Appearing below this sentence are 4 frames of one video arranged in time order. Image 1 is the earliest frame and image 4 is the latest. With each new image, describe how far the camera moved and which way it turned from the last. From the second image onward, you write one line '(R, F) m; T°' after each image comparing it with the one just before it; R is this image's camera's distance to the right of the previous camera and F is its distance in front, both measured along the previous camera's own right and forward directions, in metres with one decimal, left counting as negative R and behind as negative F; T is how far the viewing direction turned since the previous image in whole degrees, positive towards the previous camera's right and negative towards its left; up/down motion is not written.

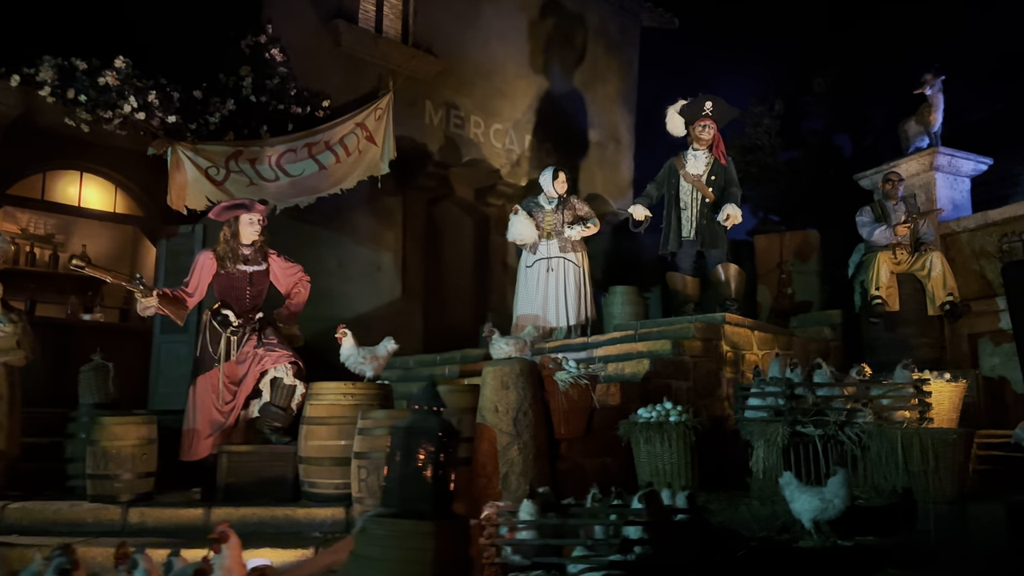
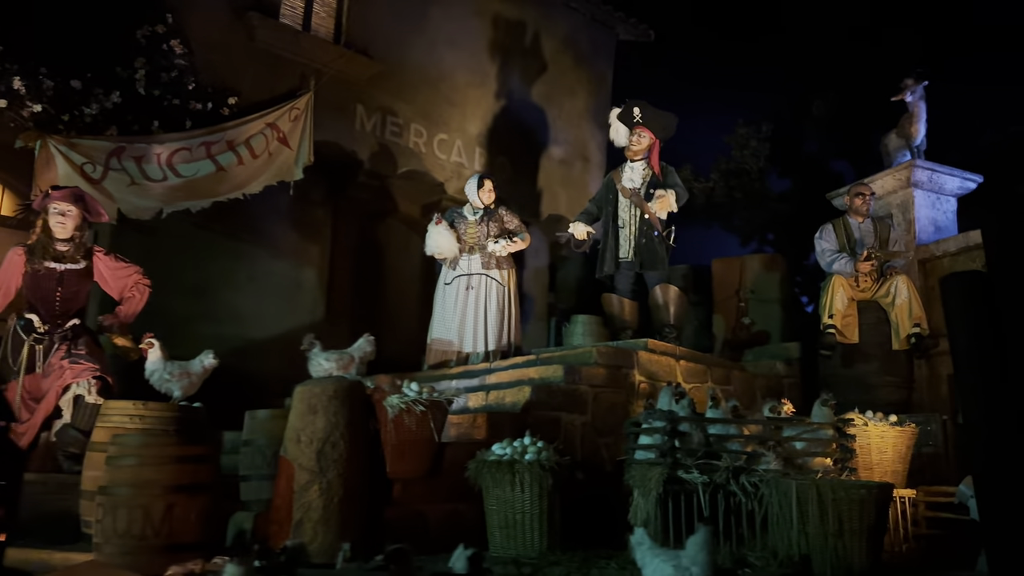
(+1.0, +0.9) m; -3°
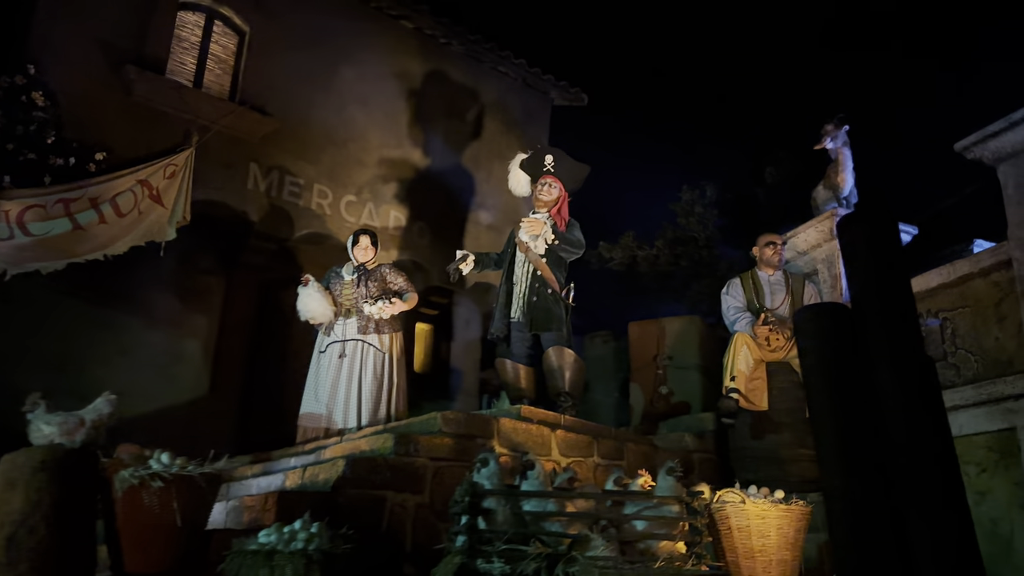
(+0.9, +0.7) m; -1°
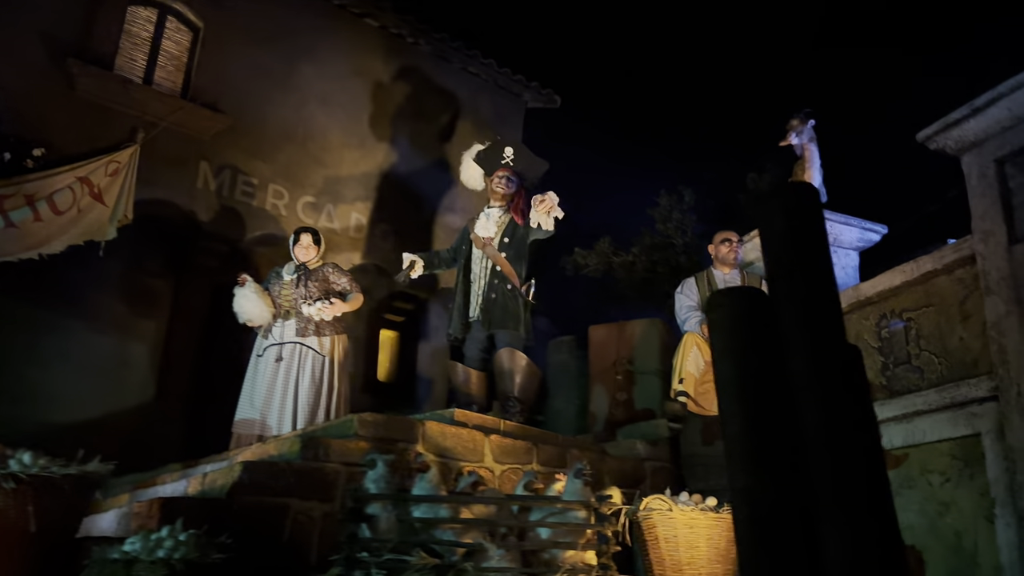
(+0.4, +0.3) m; 0°
